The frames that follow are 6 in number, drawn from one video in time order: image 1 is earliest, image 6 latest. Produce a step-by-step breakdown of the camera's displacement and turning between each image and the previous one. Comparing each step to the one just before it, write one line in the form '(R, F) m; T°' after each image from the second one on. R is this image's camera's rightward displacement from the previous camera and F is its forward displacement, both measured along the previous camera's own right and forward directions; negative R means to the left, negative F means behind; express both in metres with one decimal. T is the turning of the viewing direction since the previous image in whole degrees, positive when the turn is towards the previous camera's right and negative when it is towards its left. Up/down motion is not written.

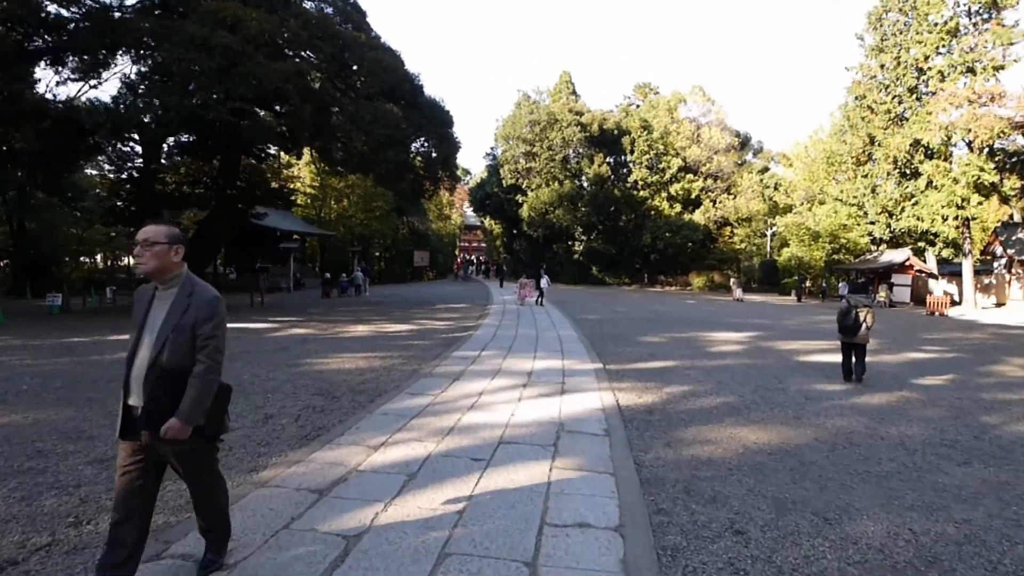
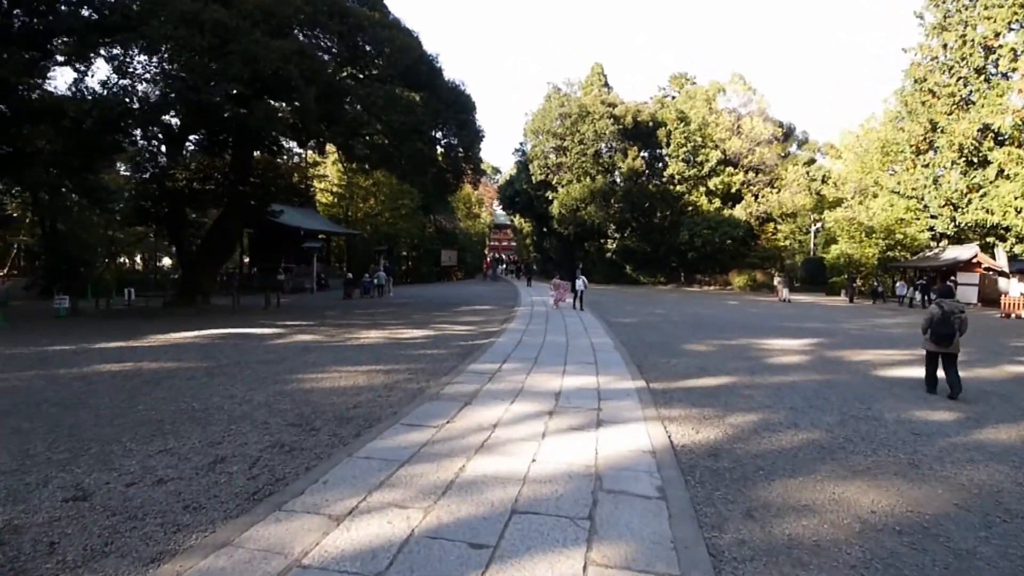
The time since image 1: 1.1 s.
(+0.1, +1.3) m; -3°
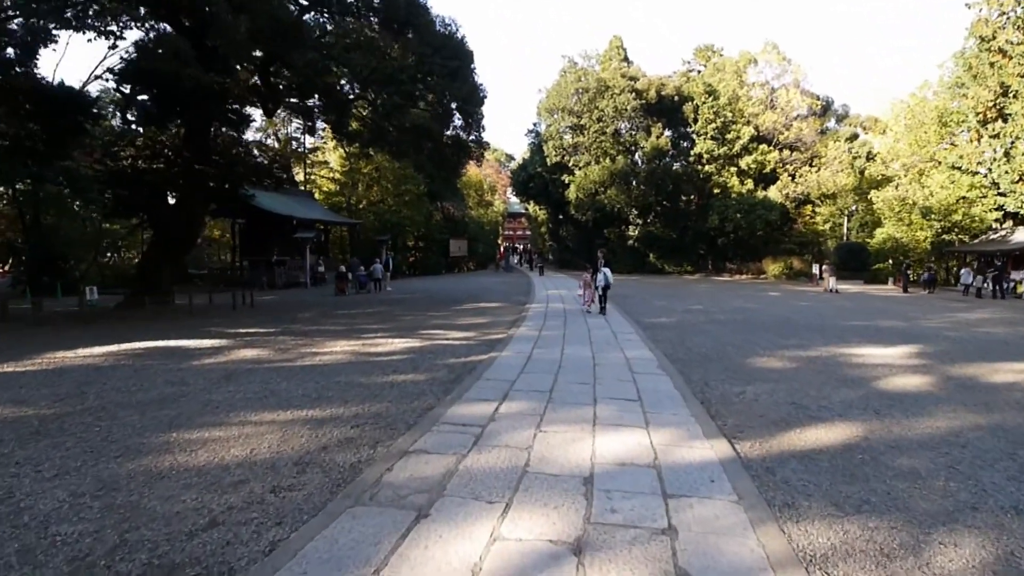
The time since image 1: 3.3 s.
(+0.1, +2.7) m; -2°
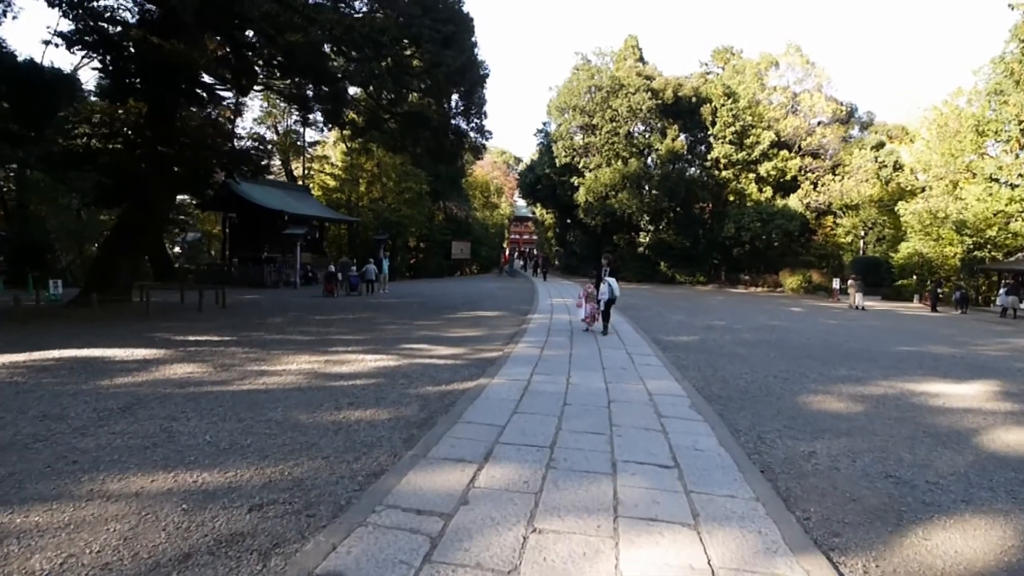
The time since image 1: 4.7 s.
(+0.1, +1.6) m; -1°
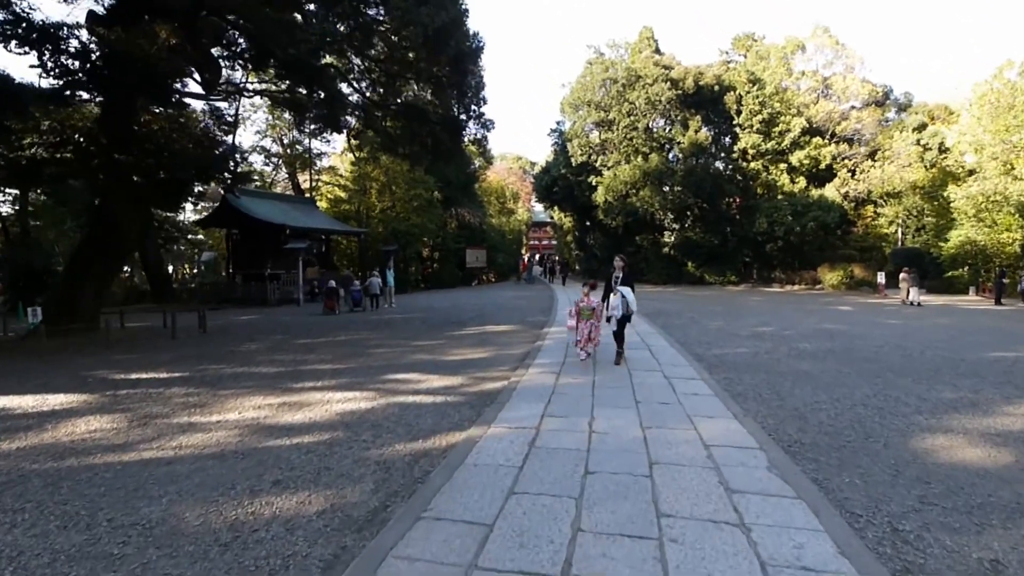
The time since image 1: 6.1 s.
(+0.2, +1.7) m; -2°
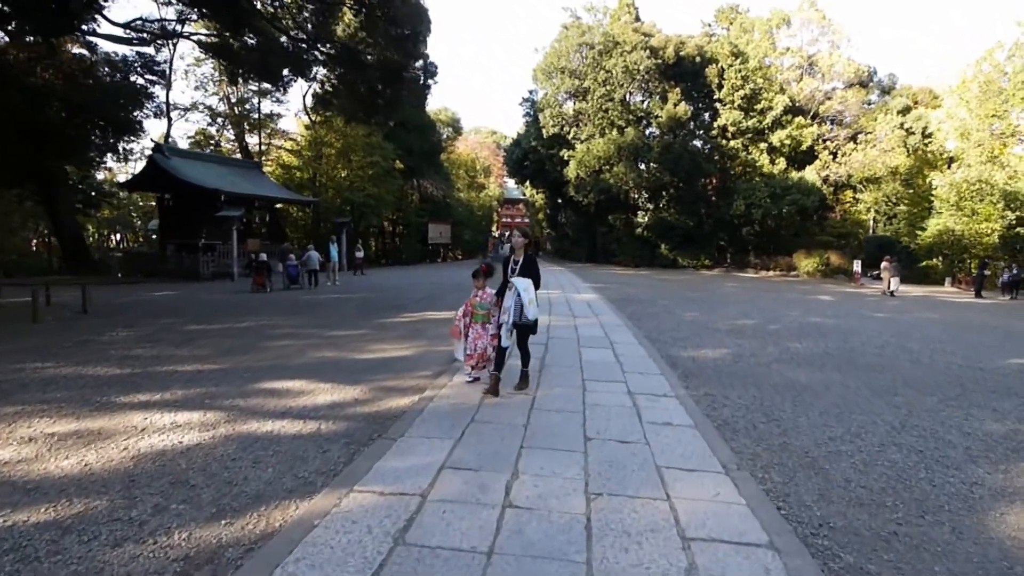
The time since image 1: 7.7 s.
(+0.5, +1.8) m; +3°
